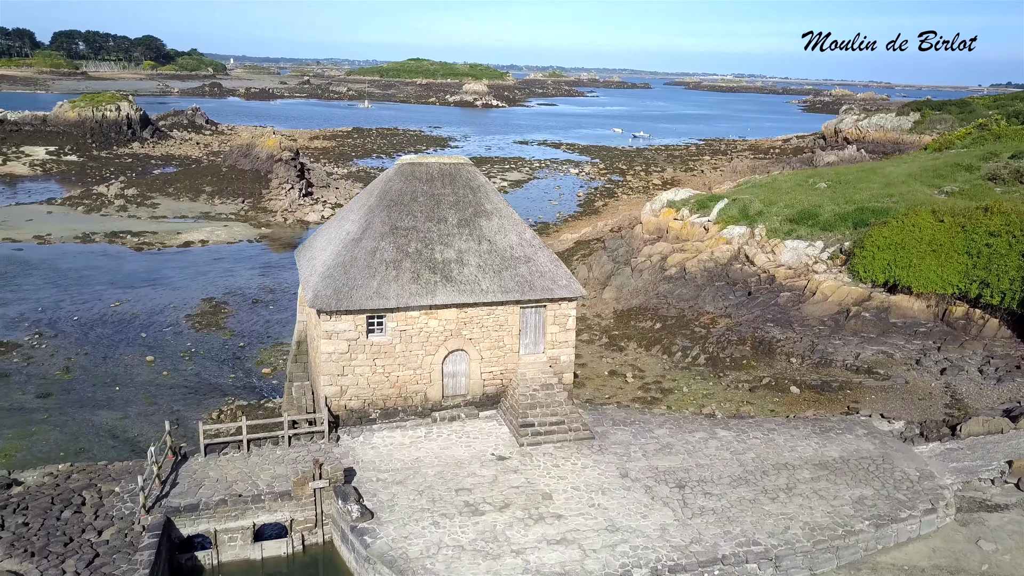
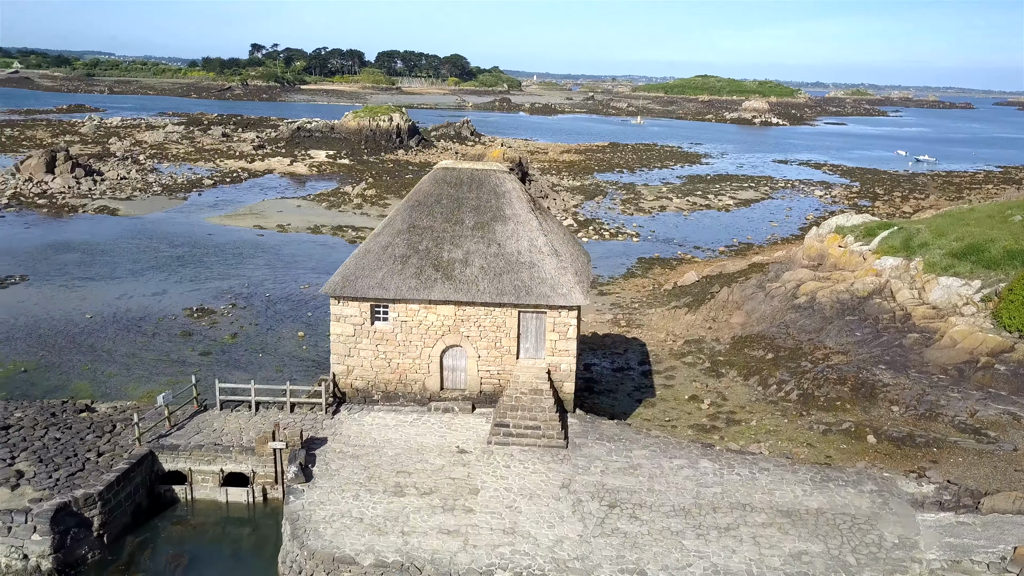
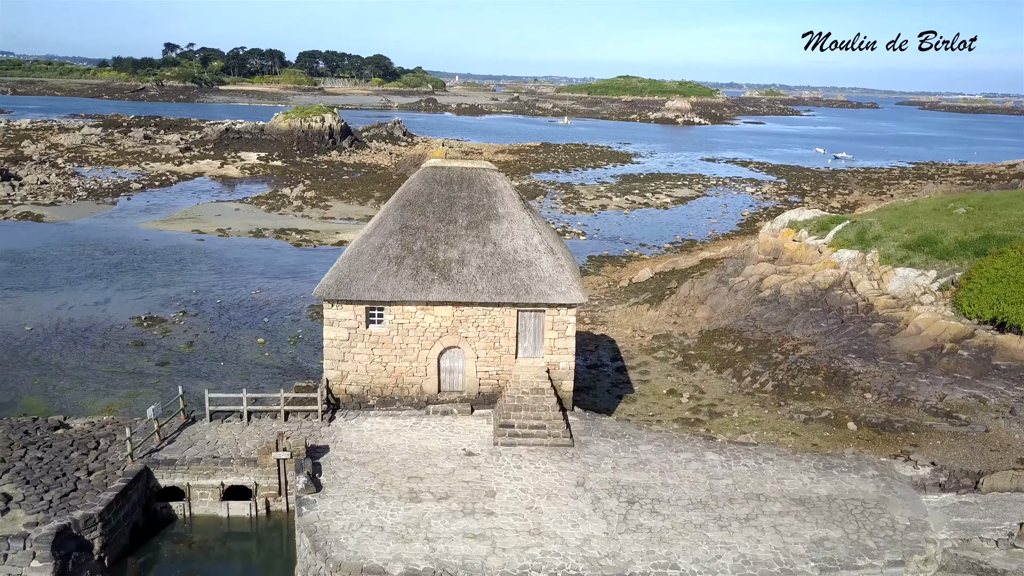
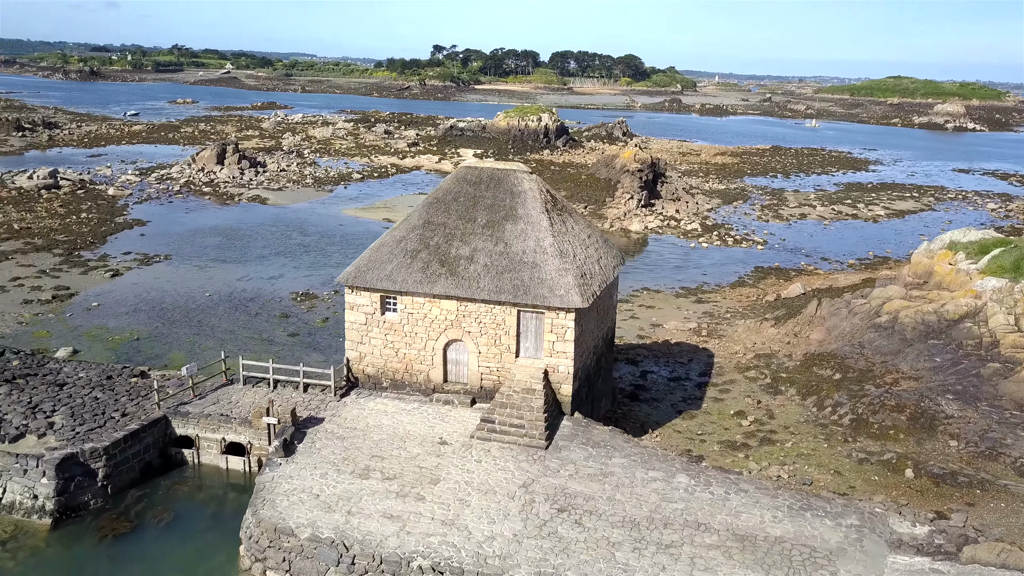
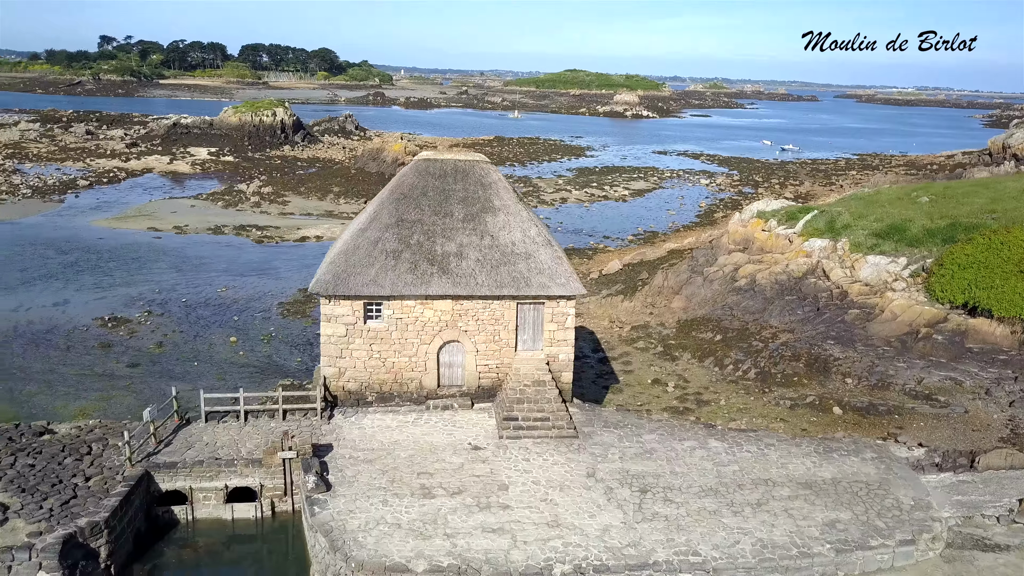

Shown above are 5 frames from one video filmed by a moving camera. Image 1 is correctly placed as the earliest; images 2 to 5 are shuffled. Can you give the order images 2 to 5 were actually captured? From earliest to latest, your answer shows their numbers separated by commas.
5, 3, 2, 4
